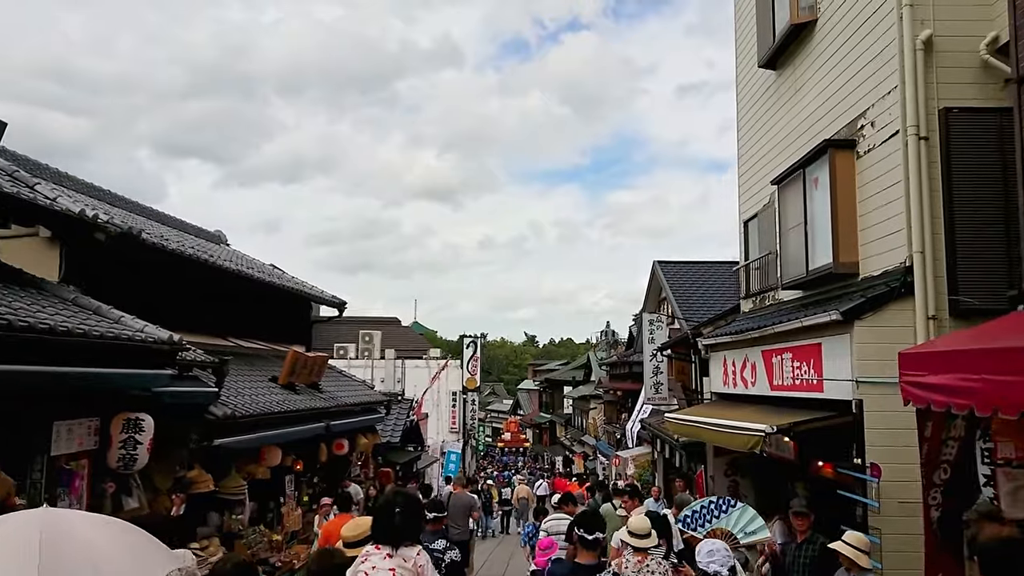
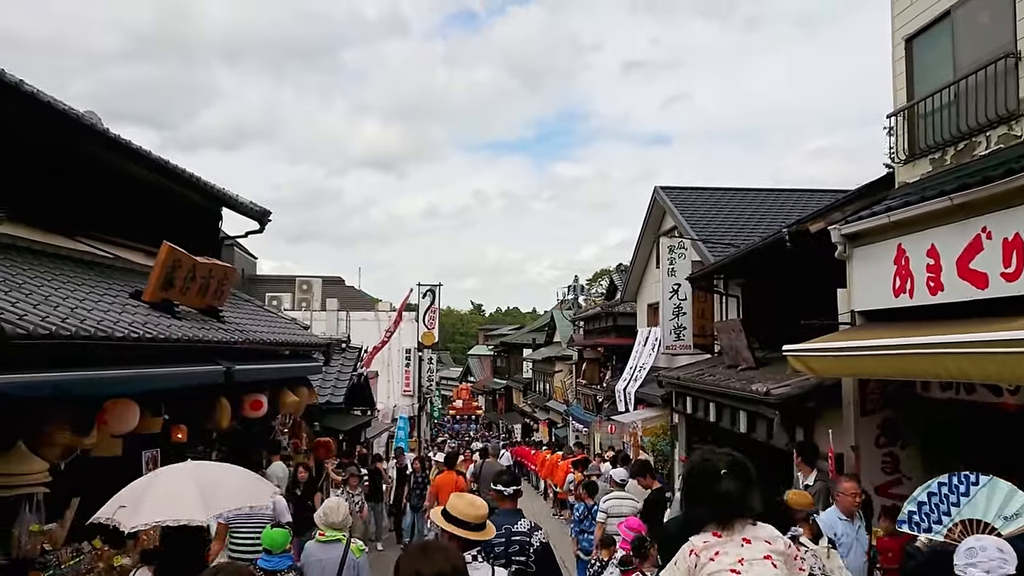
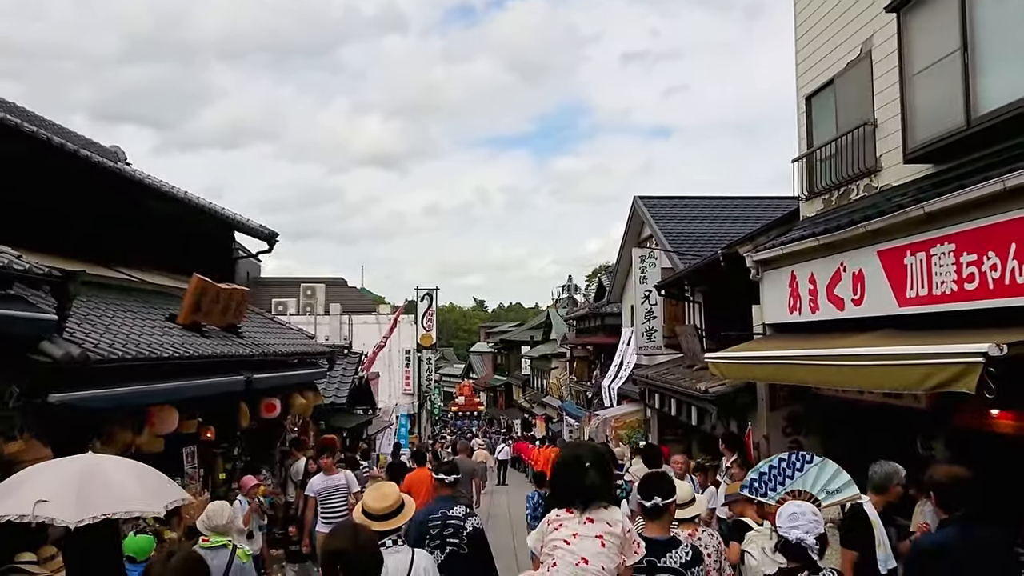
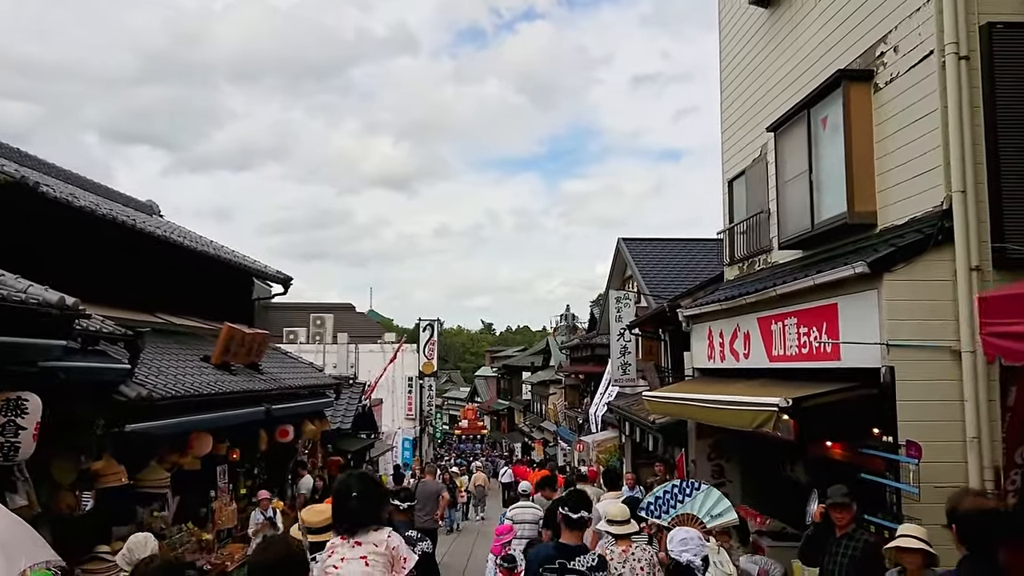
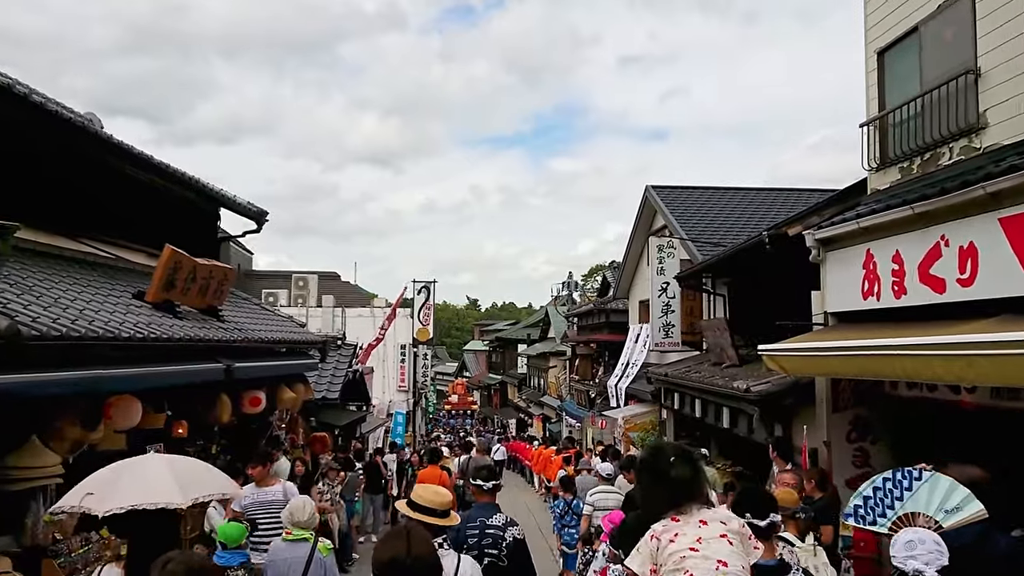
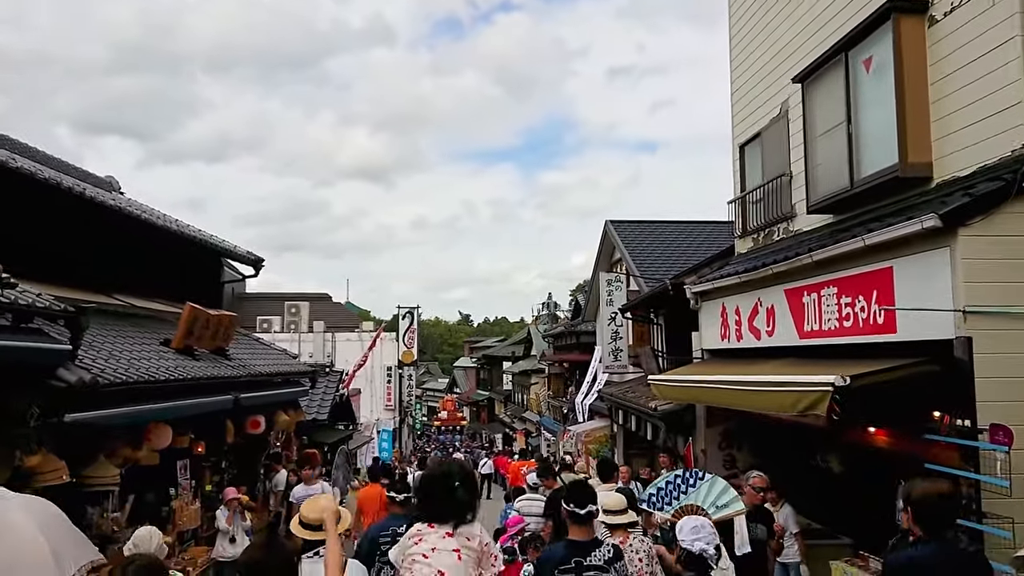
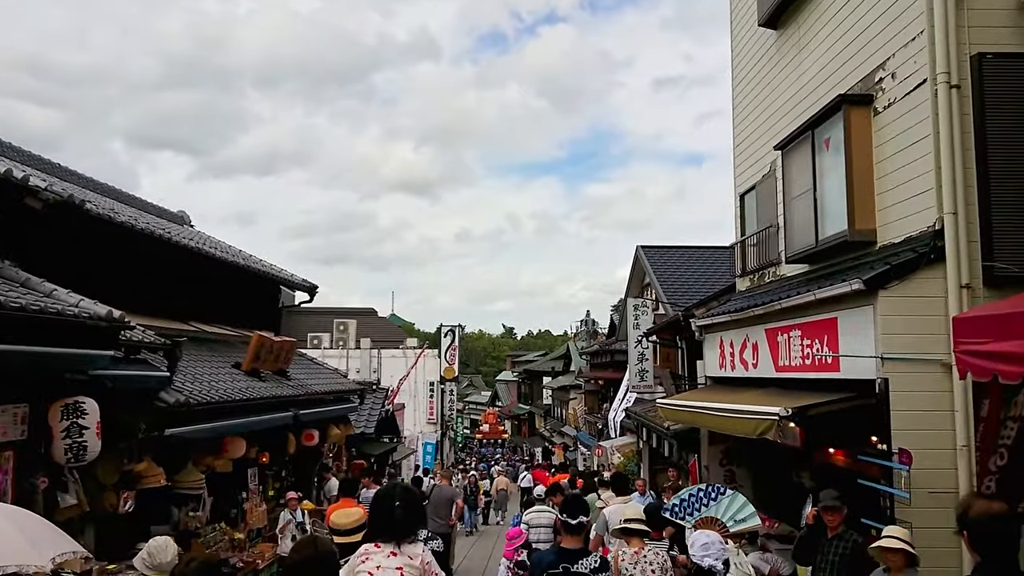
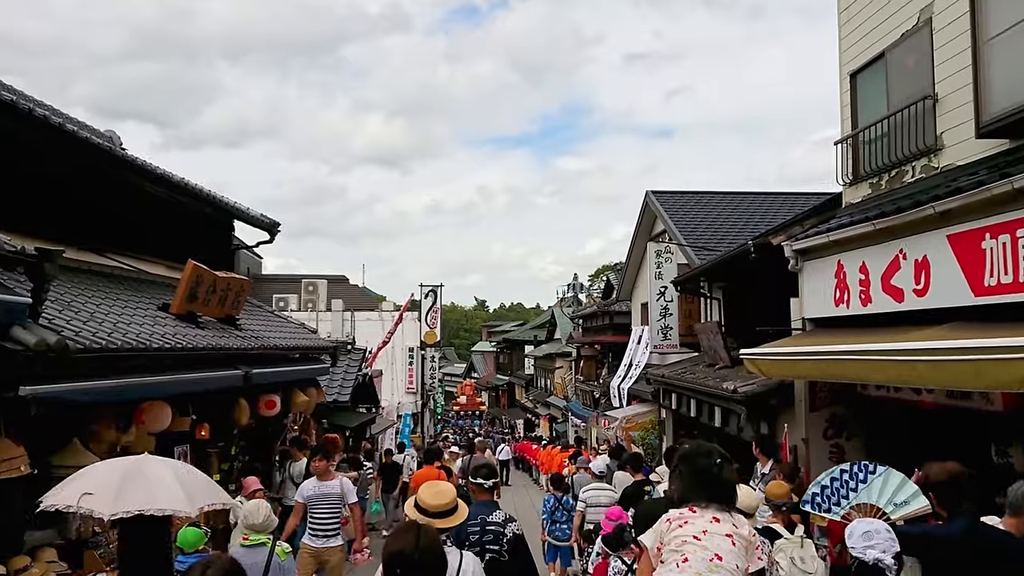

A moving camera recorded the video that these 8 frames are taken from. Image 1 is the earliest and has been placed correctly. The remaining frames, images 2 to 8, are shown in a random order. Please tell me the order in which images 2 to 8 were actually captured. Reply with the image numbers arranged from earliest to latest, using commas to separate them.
7, 4, 6, 3, 8, 5, 2
